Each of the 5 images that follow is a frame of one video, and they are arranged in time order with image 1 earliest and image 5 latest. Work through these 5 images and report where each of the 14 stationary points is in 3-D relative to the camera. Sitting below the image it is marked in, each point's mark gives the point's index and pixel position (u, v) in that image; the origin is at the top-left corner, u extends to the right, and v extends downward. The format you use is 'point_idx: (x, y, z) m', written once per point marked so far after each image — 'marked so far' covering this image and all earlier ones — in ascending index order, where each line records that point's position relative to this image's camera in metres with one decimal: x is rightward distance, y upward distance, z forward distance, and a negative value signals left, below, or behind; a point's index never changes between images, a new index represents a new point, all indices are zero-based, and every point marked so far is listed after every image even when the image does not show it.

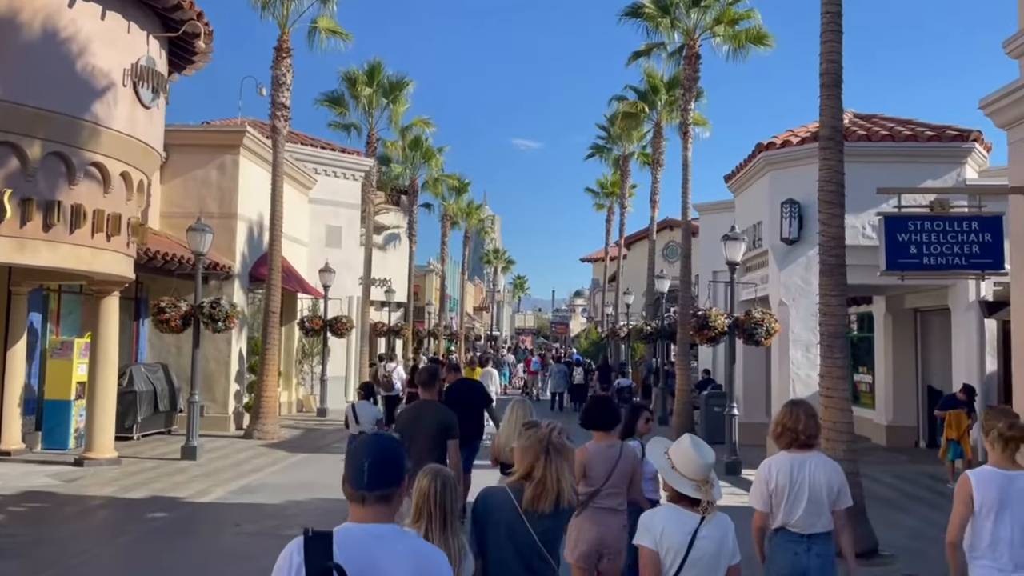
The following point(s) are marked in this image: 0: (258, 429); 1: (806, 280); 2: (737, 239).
0: (-5.2, -2.9, +17.9) m
1: (+4.8, +0.1, +14.6) m
2: (+3.5, +0.8, +13.9) m
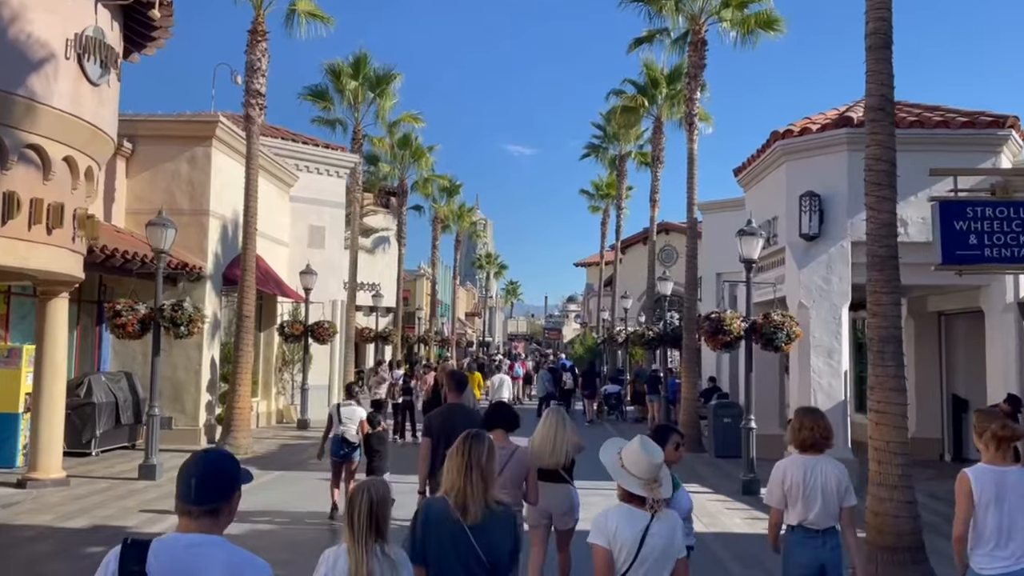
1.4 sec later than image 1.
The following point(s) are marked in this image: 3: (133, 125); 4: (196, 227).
0: (-5.3, -2.9, +16.5) m
1: (+4.7, +0.1, +13.3) m
2: (+3.4, +0.8, +12.6) m
3: (-7.5, +3.2, +17.4) m
4: (-6.2, +1.2, +17.5) m
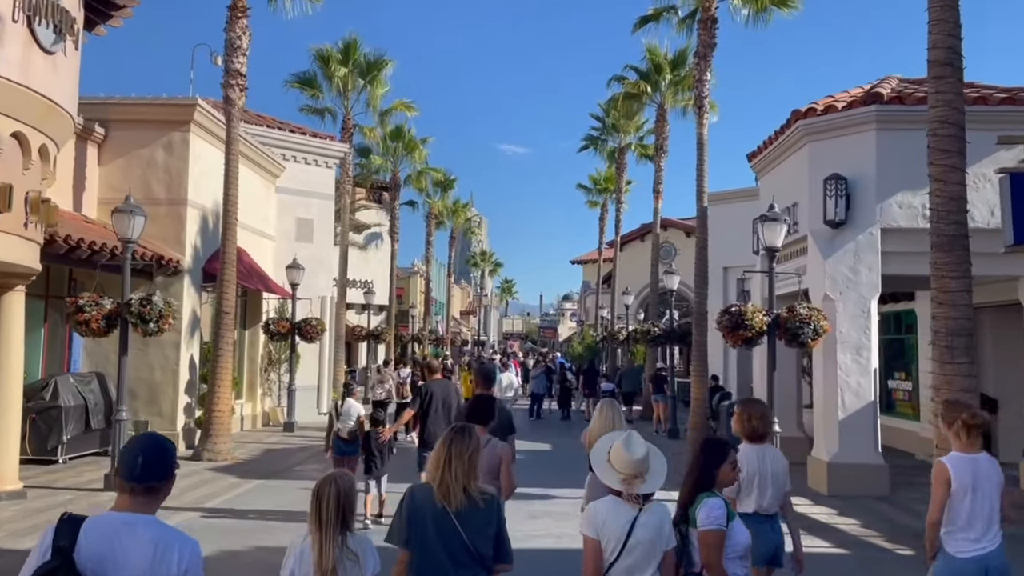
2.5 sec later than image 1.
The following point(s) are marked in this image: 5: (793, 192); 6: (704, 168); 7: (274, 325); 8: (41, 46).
0: (-5.3, -2.8, +15.4) m
1: (+4.7, +0.2, +12.2) m
2: (+3.4, +0.9, +11.5) m
3: (-7.5, +3.3, +16.3) m
4: (-6.3, +1.3, +16.4) m
5: (+4.3, +1.5, +13.6) m
6: (+3.7, +2.3, +17.2) m
7: (-5.3, -0.8, +19.6) m
8: (-5.1, +2.6, +9.6) m
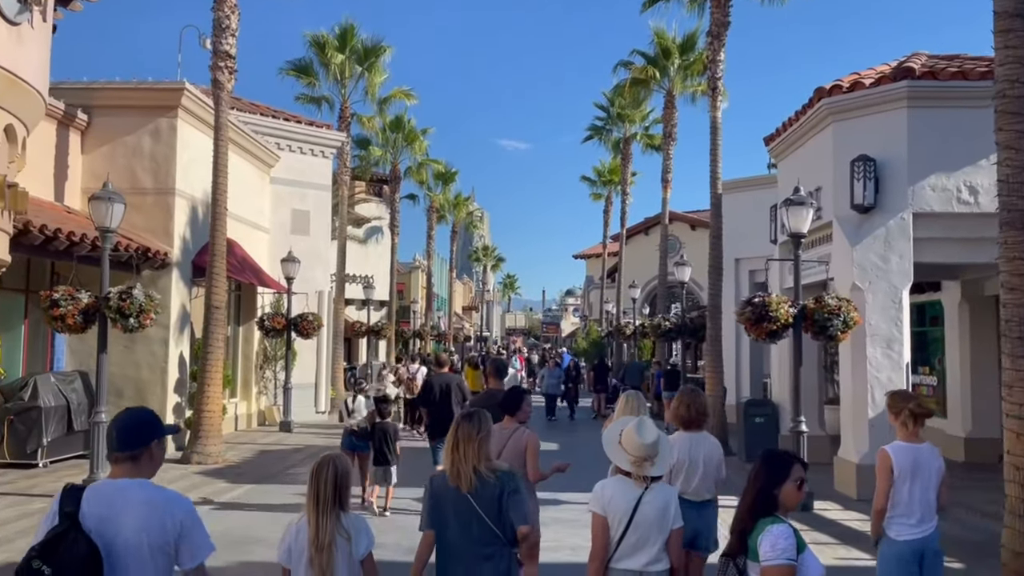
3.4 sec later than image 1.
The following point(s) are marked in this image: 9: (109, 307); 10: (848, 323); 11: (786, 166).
0: (-5.2, -2.7, +14.7) m
1: (+4.8, +0.4, +11.4) m
2: (+3.5, +1.0, +10.7) m
3: (-7.4, +3.4, +15.5) m
4: (-6.2, +1.4, +15.6) m
5: (+4.4, +1.6, +12.8) m
6: (+3.8, +2.5, +16.4) m
7: (-5.2, -0.7, +18.8) m
8: (-5.0, +2.7, +8.8) m
9: (-4.9, -0.2, +10.8) m
10: (+4.0, -0.4, +10.5) m
11: (+4.4, +2.0, +14.3) m
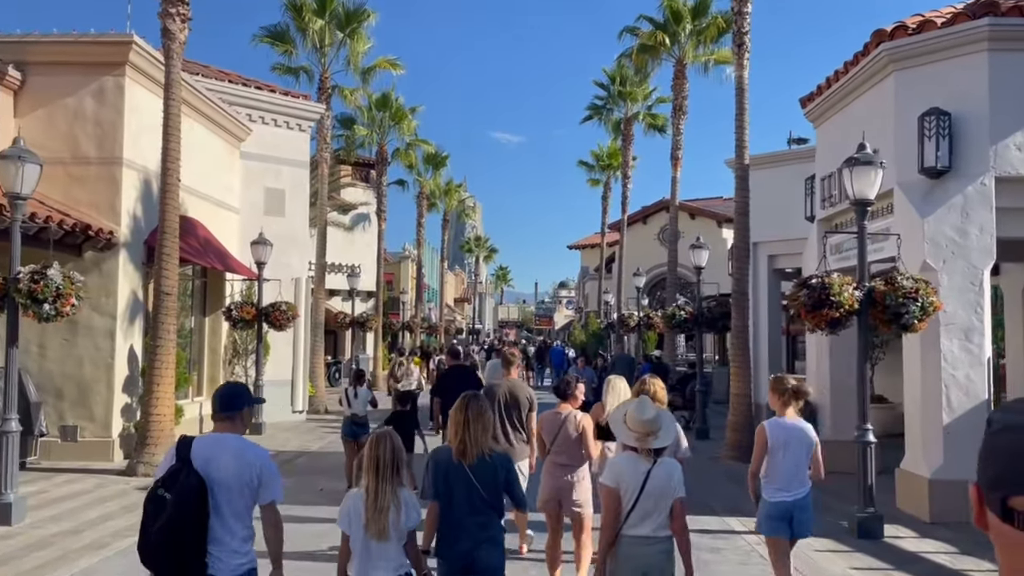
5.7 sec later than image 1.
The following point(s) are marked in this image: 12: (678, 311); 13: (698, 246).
0: (-5.2, -2.5, +12.7) m
1: (+4.8, +0.6, +9.5) m
2: (+3.5, +1.2, +8.8) m
3: (-7.4, +3.6, +13.4) m
4: (-6.2, +1.7, +13.6) m
5: (+4.4, +1.8, +10.8) m
6: (+3.8, +2.7, +14.4) m
7: (-5.2, -0.4, +16.8) m
8: (-5.0, +2.9, +6.8) m
9: (-4.9, 0.0, +8.8) m
10: (+4.0, -0.2, +8.6) m
11: (+4.4, +2.2, +12.3) m
12: (+3.6, -0.5, +19.8) m
13: (+4.0, +0.9, +19.6) m
